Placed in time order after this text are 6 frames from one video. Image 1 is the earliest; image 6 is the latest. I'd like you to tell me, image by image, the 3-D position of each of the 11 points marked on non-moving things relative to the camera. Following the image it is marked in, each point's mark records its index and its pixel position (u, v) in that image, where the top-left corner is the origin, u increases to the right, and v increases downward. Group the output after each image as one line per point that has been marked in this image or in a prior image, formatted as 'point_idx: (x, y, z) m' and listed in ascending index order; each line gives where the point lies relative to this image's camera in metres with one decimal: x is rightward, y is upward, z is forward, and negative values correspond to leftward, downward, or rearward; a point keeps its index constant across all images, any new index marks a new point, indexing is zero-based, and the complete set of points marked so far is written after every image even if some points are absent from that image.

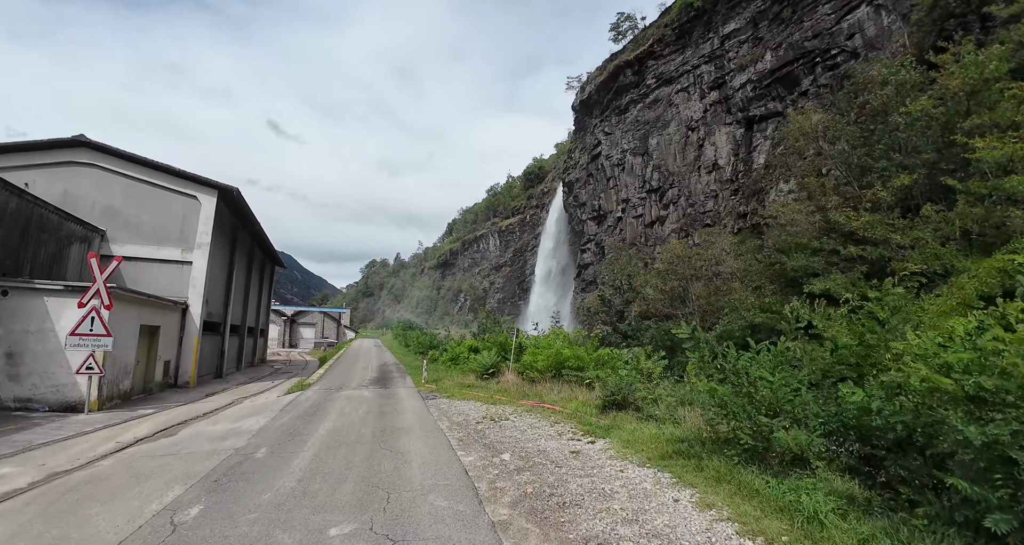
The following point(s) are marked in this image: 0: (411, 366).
0: (-3.5, -3.4, +15.1) m
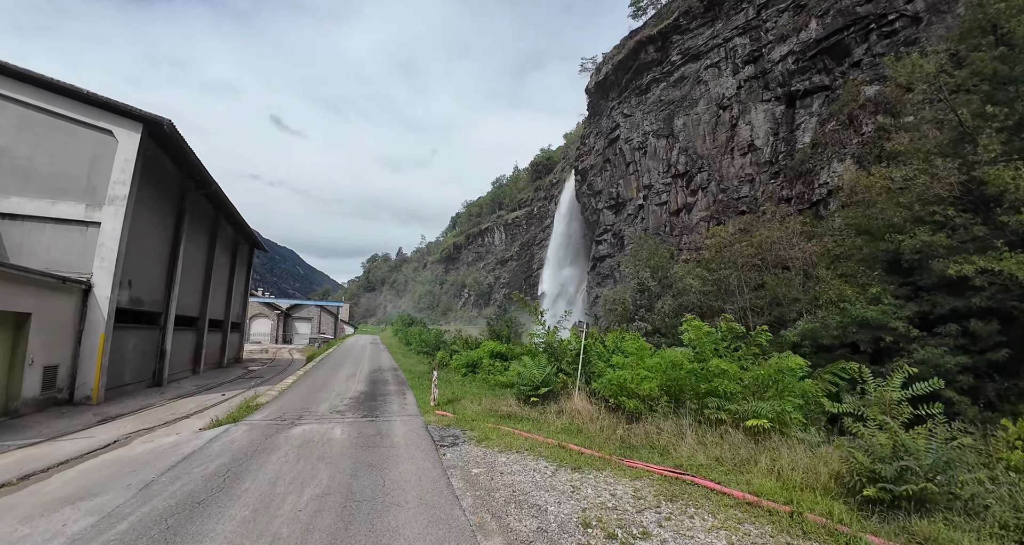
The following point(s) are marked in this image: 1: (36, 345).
0: (-2.7, -2.9, +12.3) m
1: (-7.3, -1.1, +6.7) m
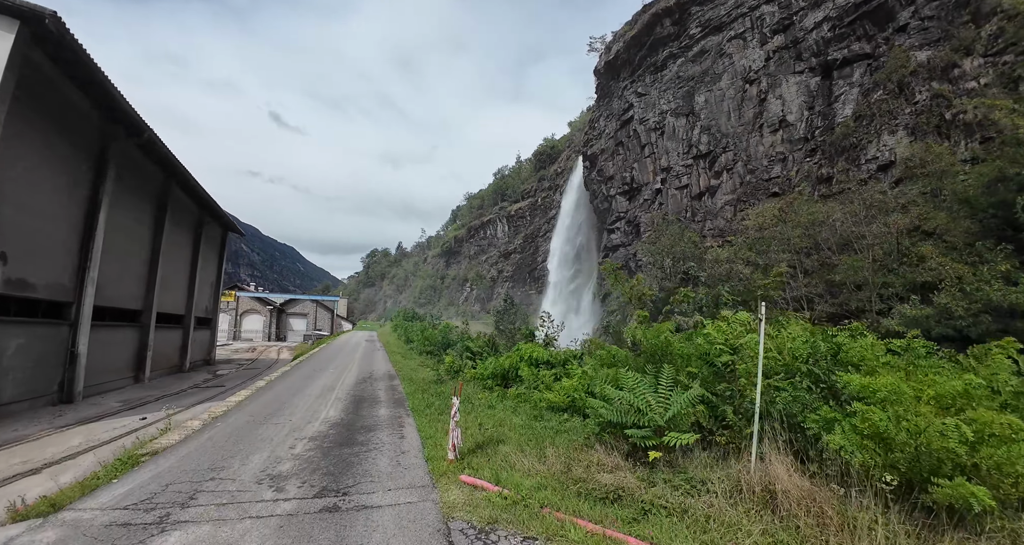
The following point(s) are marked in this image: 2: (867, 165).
0: (-2.2, -2.4, +10.1) m
1: (-6.8, -0.8, +4.5) m
2: (+15.9, +4.8, +19.2) m
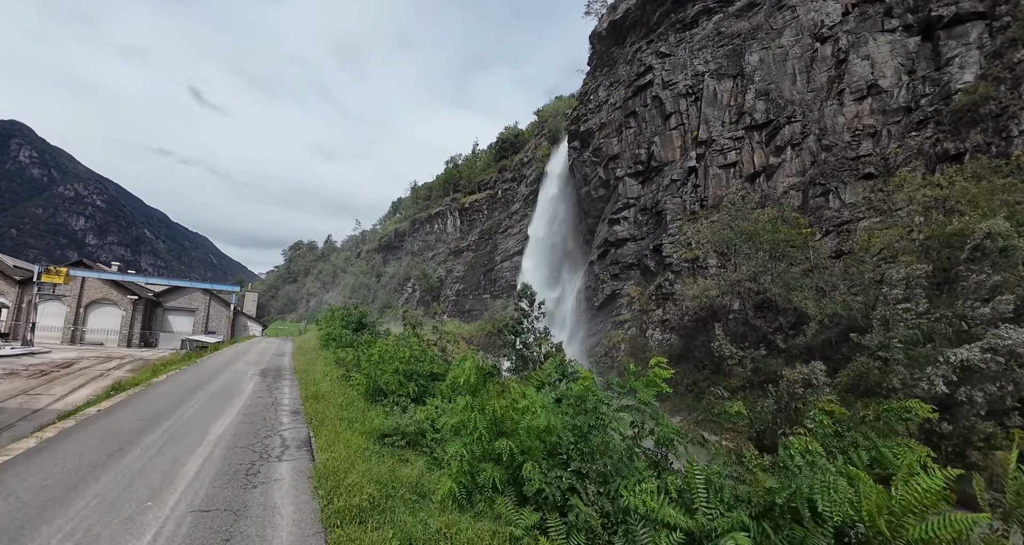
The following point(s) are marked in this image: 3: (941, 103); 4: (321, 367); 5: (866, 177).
0: (-0.1, -1.7, +1.9) m
1: (-3.7, +0.3, -4.3) m
2: (+16.8, +4.4, +13.8) m
3: (+16.8, +6.7, +16.7) m
4: (-5.9, -3.0, +14.5) m
5: (+14.3, +3.8, +17.2) m
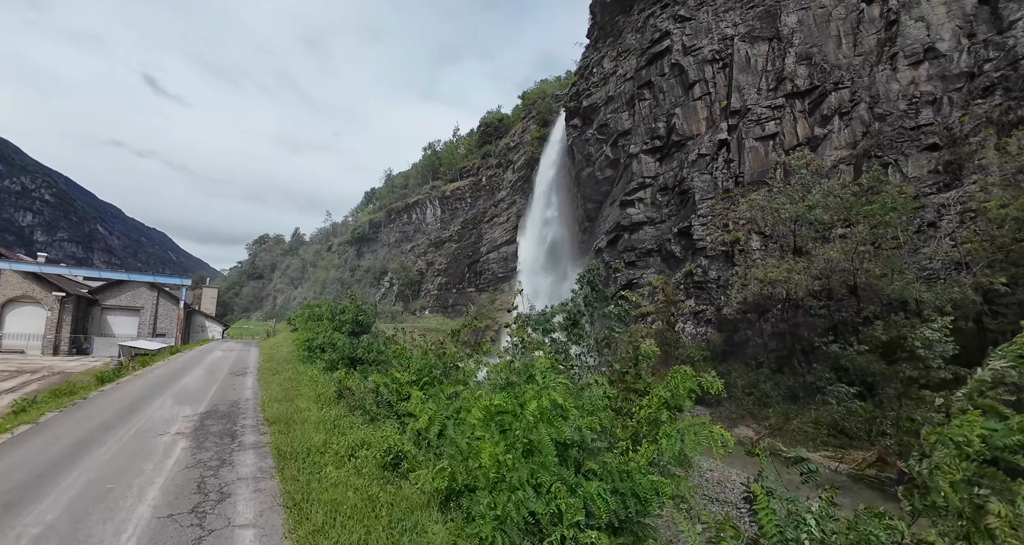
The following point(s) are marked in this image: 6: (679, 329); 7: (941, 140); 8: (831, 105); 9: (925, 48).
0: (+1.6, -1.4, -1.1) m
1: (-1.6, +0.5, -7.5) m
2: (+17.7, +4.9, +11.8) m
3: (+17.4, +7.3, +14.6) m
4: (-4.9, -2.6, +11.2) m
5: (+14.9, +4.4, +15.1) m
6: (+7.1, -2.4, +18.2) m
7: (+15.4, +4.6, +15.0) m
8: (+13.1, +6.8, +18.0) m
9: (+16.1, +8.8, +16.6) m
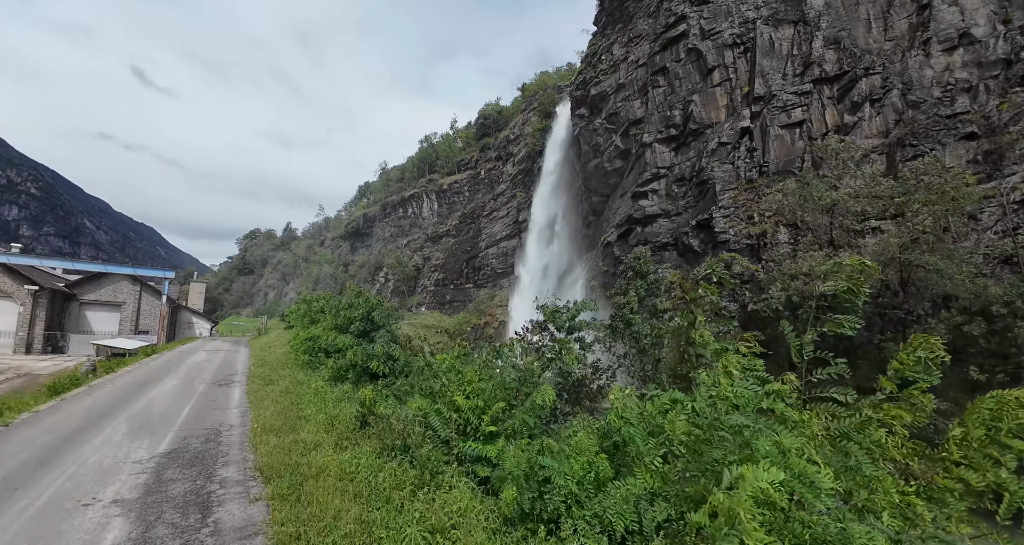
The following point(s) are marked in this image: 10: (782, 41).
0: (+2.4, -1.3, -2.2) m
1: (-0.7, +0.5, -8.7) m
2: (+18.2, +5.0, +10.9) m
3: (+18.0, +7.4, +13.7) m
4: (-4.4, -2.4, +10.0) m
5: (+15.5, +4.5, +14.1) m
6: (+7.6, -2.2, +17.2) m
7: (+15.9, +4.8, +14.1) m
8: (+13.6, +7.0, +17.0) m
9: (+16.6, +8.9, +15.6) m
10: (+11.9, +10.3, +19.1) m
